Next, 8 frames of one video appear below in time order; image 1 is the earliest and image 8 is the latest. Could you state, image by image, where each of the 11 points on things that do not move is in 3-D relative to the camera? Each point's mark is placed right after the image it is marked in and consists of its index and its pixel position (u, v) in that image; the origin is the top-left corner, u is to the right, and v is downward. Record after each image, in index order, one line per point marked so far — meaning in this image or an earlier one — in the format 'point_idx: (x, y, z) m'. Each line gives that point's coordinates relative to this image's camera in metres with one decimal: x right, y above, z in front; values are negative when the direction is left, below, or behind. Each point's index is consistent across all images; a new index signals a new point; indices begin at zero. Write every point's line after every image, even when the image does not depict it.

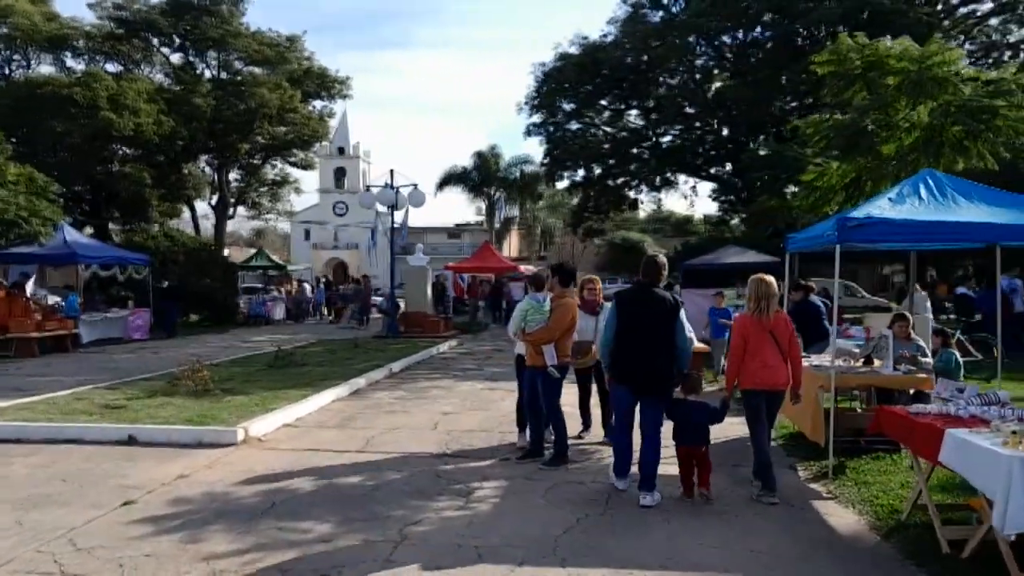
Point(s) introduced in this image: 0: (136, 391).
0: (-5.7, -1.6, +12.1) m
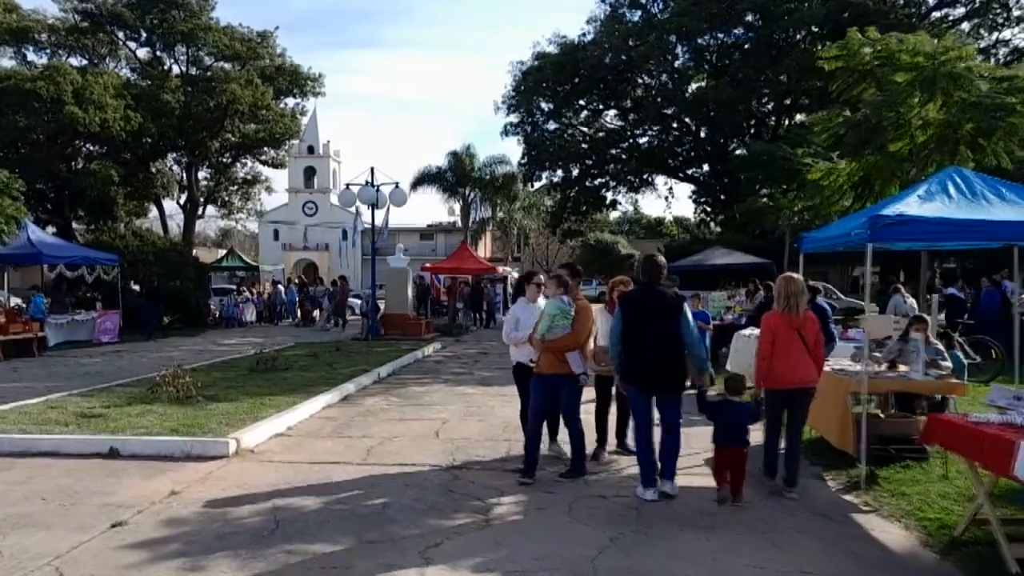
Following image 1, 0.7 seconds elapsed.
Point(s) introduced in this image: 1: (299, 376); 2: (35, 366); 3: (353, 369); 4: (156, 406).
0: (-5.7, -1.6, +11.4) m
1: (-3.9, -1.6, +14.5) m
2: (-10.8, -1.8, +18.0) m
3: (-3.1, -1.6, +15.6) m
4: (-4.8, -1.6, +10.8) m
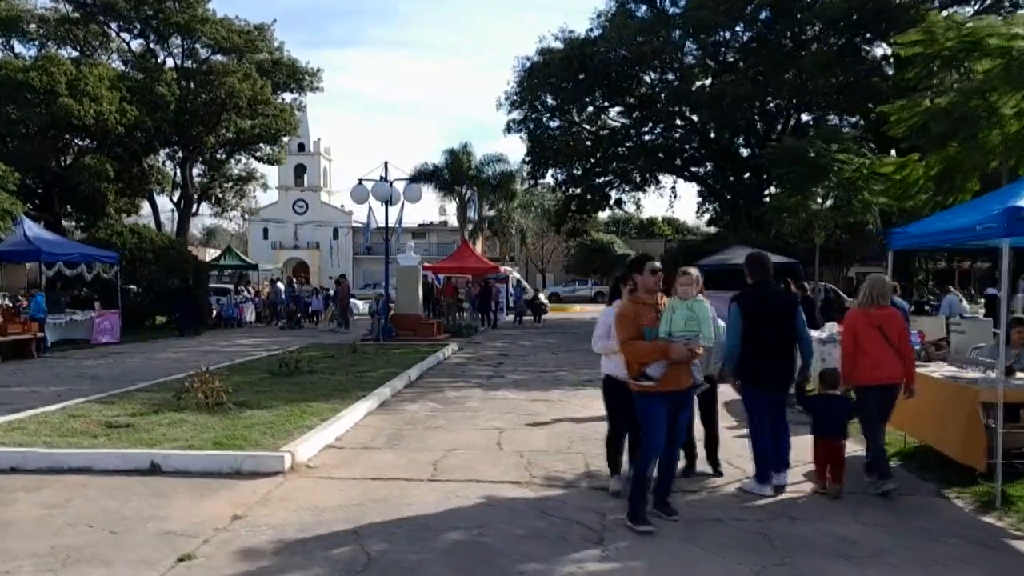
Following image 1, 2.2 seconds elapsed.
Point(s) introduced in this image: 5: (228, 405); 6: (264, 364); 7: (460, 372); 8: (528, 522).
0: (-5.0, -1.6, +10.6) m
1: (-3.2, -1.6, +13.7) m
2: (-10.2, -1.7, +17.0) m
3: (-2.4, -1.6, +14.8) m
4: (-4.1, -1.6, +10.0) m
5: (-3.8, -1.6, +10.6) m
6: (-4.9, -1.5, +15.8) m
7: (-1.1, -1.7, +16.4) m
8: (+0.1, -1.8, +6.2) m
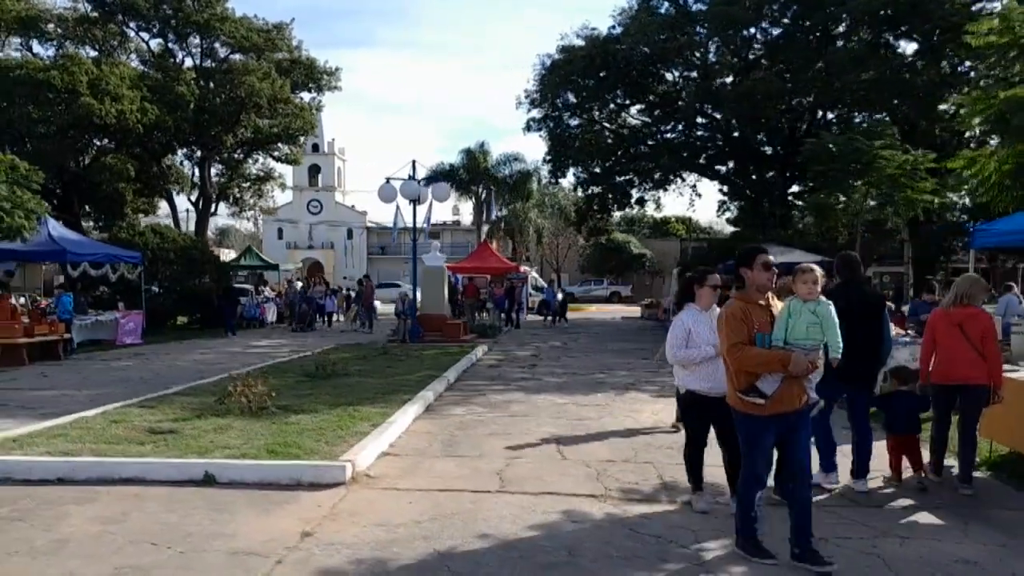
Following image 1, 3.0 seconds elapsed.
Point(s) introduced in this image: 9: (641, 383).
0: (-4.3, -1.6, +10.2) m
1: (-2.5, -1.6, +13.3) m
2: (-9.4, -1.7, +16.7) m
3: (-1.7, -1.6, +14.4) m
4: (-3.4, -1.6, +9.6) m
5: (-3.1, -1.6, +10.3) m
6: (-4.2, -1.5, +15.4) m
7: (-0.3, -1.7, +16.0) m
8: (+0.8, -1.8, +5.8) m
9: (+2.5, -1.8, +14.9) m
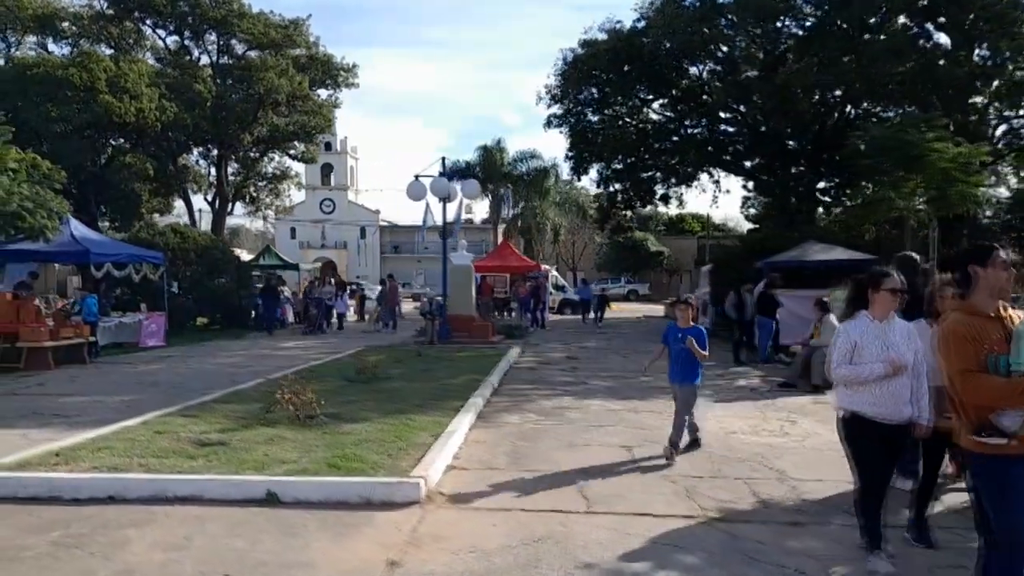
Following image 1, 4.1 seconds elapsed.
0: (-3.5, -1.6, +9.7) m
1: (-1.7, -1.6, +12.8) m
2: (-8.6, -1.8, +16.2) m
3: (-0.9, -1.6, +13.8) m
4: (-2.6, -1.6, +9.1) m
5: (-2.4, -1.6, +9.7) m
6: (-3.4, -1.6, +14.9) m
7: (+0.5, -1.7, +15.5) m
8: (+1.5, -1.9, +5.2) m
9: (+3.3, -1.8, +14.3) m
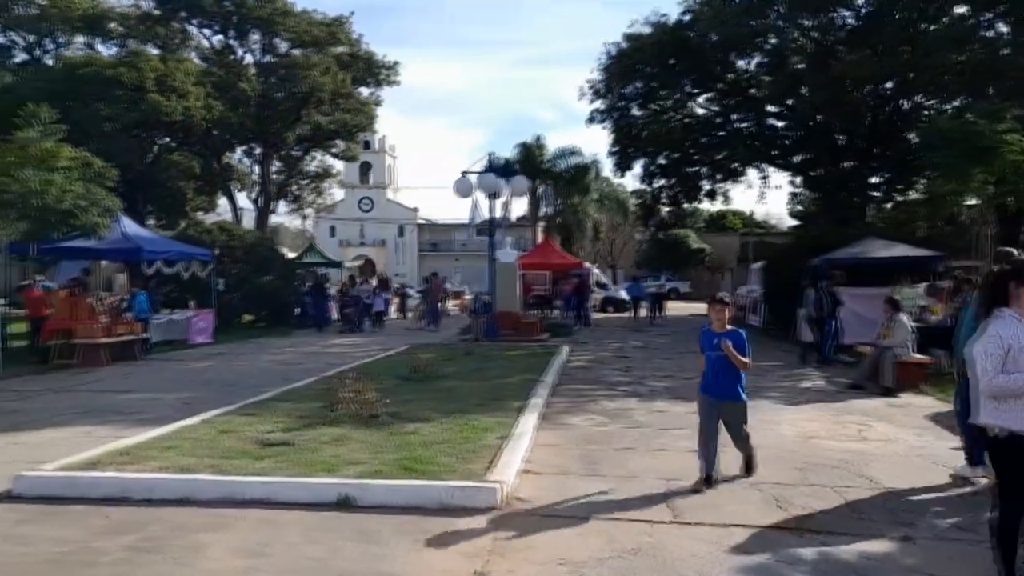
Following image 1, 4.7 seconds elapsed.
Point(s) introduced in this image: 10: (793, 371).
0: (-2.7, -1.6, +9.5) m
1: (-0.7, -1.6, +12.5) m
2: (-7.5, -1.7, +16.3) m
3: (+0.1, -1.5, +13.6) m
4: (-1.9, -1.6, +8.9) m
5: (-1.6, -1.6, +9.5) m
6: (-2.3, -1.5, +14.7) m
7: (+1.5, -1.7, +15.1) m
8: (+2.1, -1.8, +4.8) m
9: (+4.3, -1.8, +13.9) m
10: (+5.7, -1.7, +16.1) m
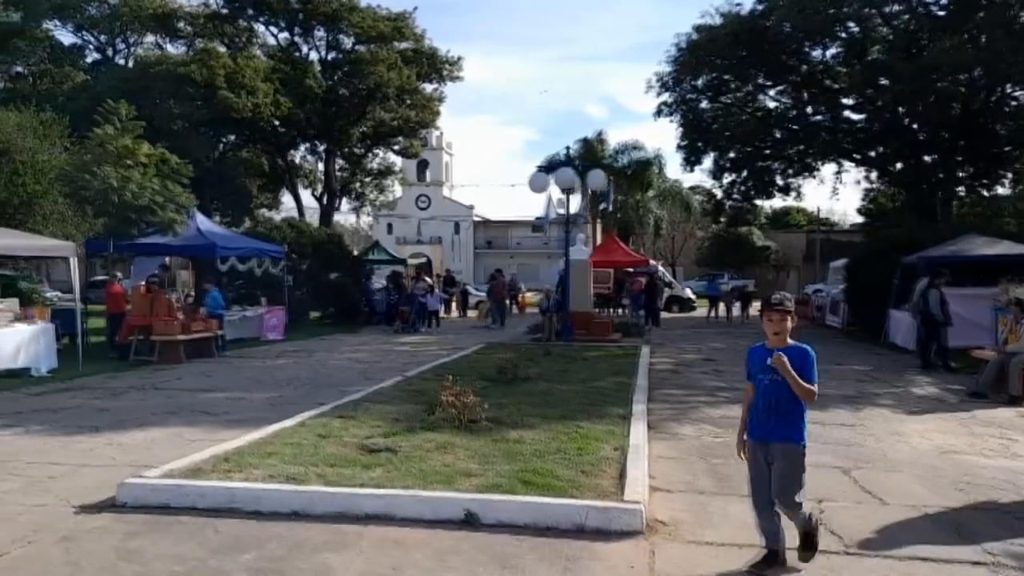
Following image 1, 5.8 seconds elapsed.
0: (-1.5, -1.5, +9.0) m
1: (+0.7, -1.5, +11.9) m
2: (-5.8, -1.7, +16.1) m
3: (+1.6, -1.5, +12.9) m
4: (-0.6, -1.6, +8.3) m
5: (-0.3, -1.6, +9.0) m
6: (-0.8, -1.5, +14.2) m
7: (+3.1, -1.7, +14.4) m
8: (+3.0, -1.8, +4.1) m
9: (+5.8, -1.8, +13.0) m
10: (+7.3, -1.7, +15.1) m
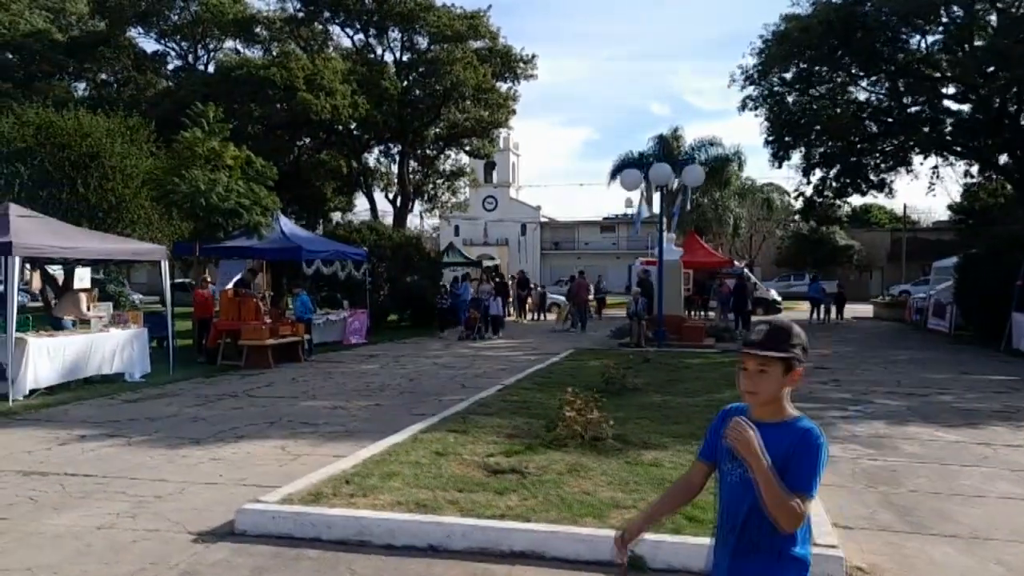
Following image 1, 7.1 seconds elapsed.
0: (-0.1, -1.6, +8.3) m
1: (+2.3, -1.6, +11.0) m
2: (-3.9, -1.7, +15.7) m
3: (+3.2, -1.6, +11.9) m
4: (+0.7, -1.6, +7.5) m
5: (+1.1, -1.6, +8.2) m
6: (+1.0, -1.5, +13.4) m
7: (+4.9, -1.7, +13.3) m
8: (+4.0, -1.9, +3.0) m
9: (+7.4, -1.8, +11.7) m
10: (+9.1, -1.7, +13.6) m
